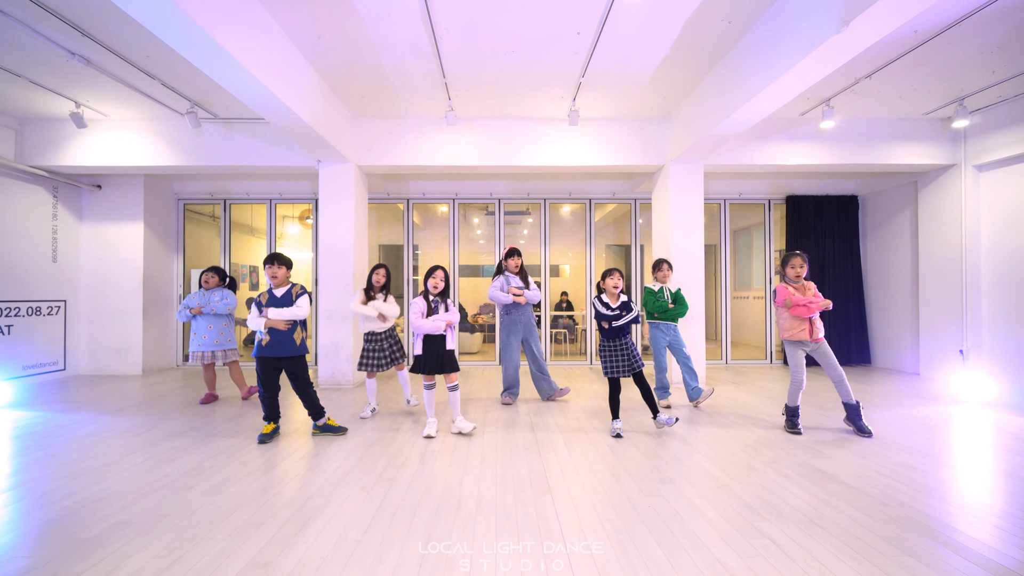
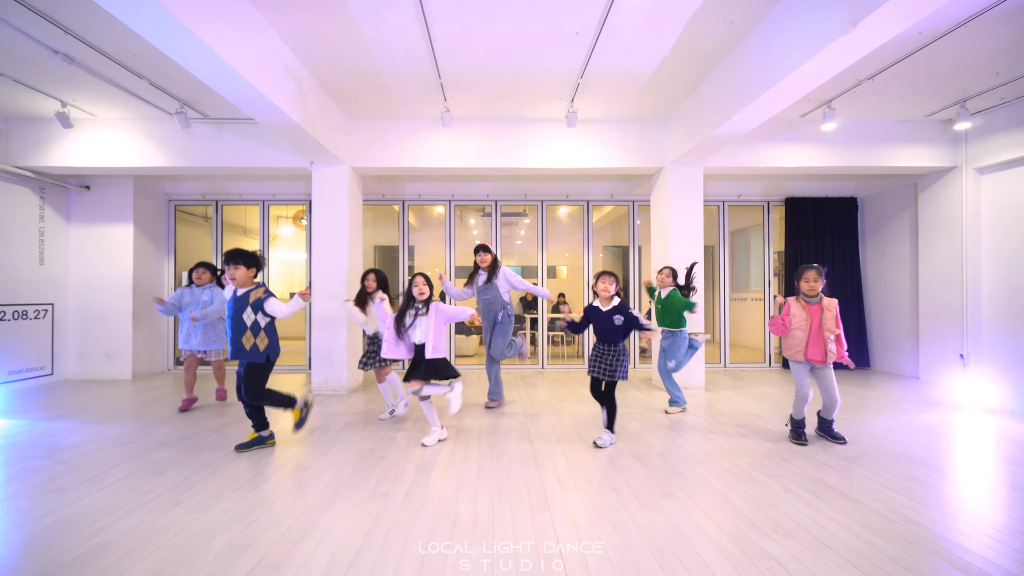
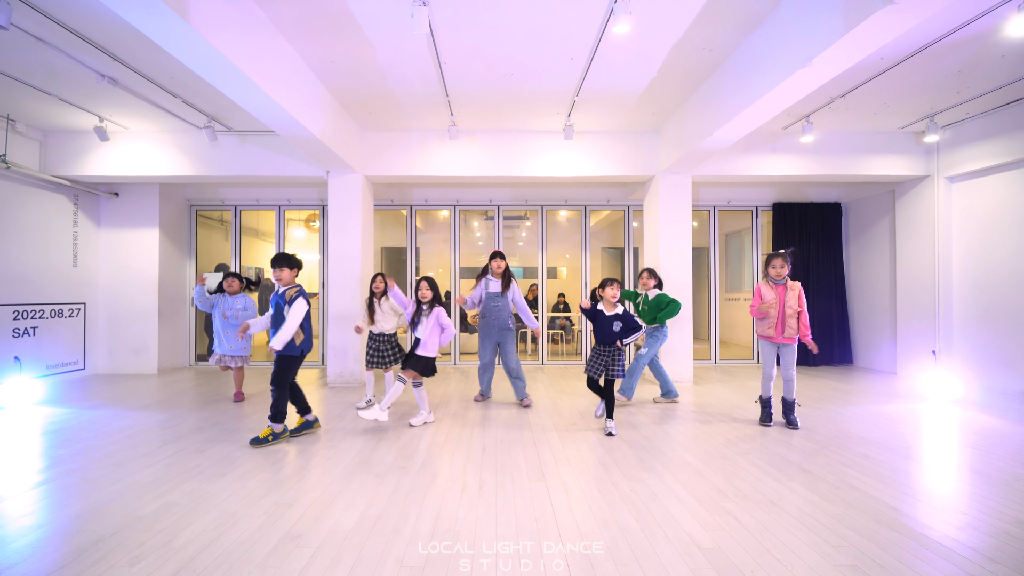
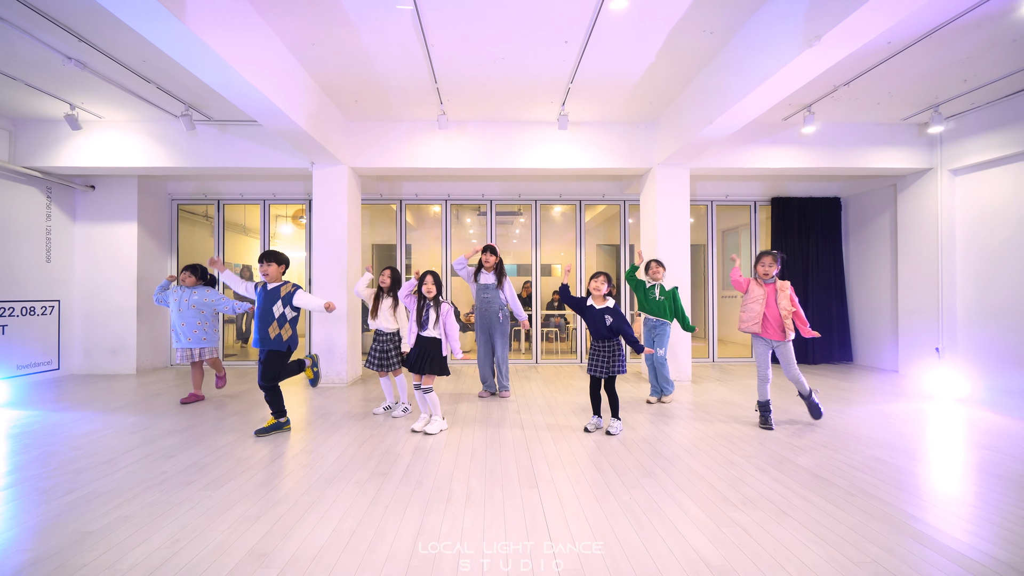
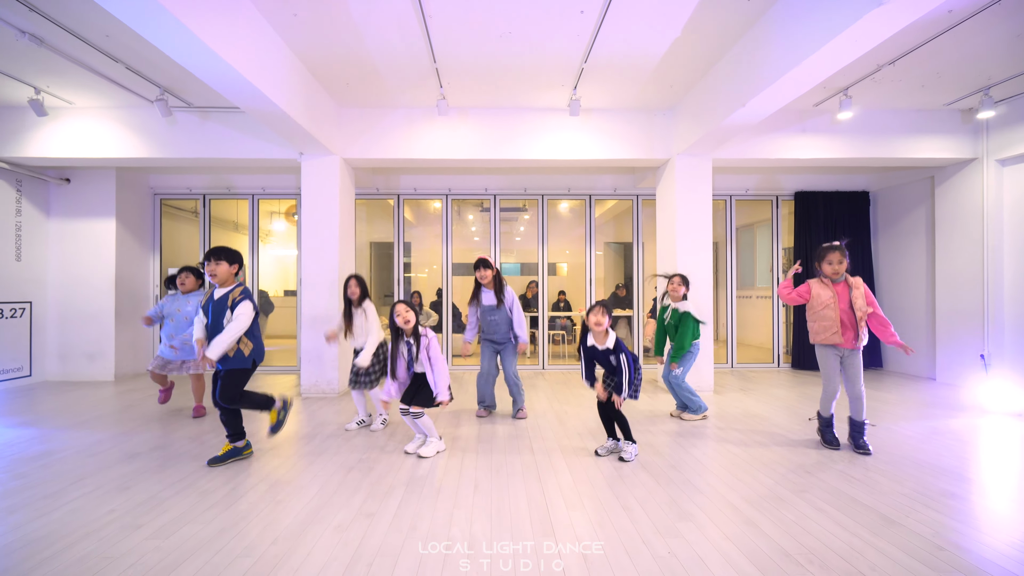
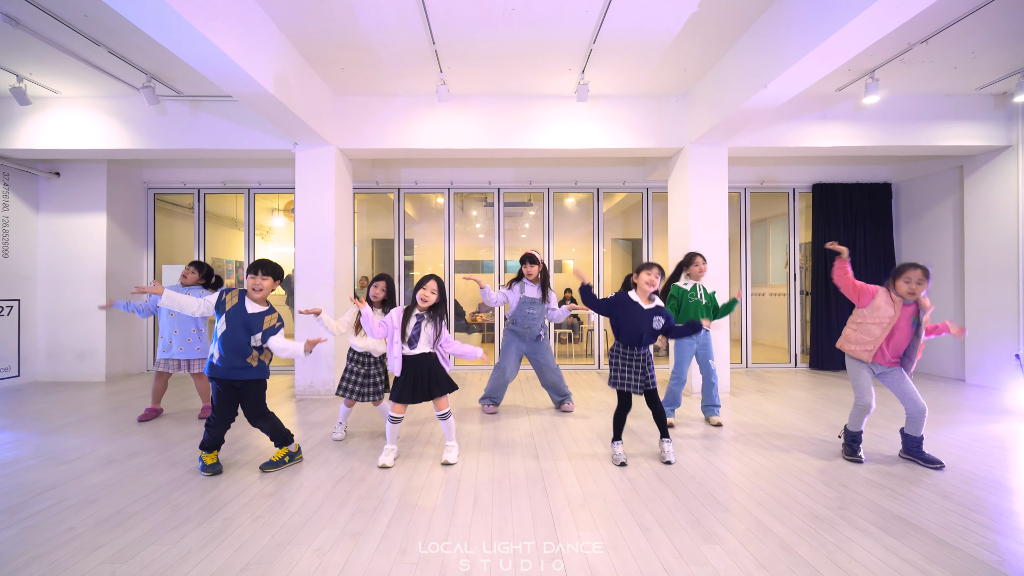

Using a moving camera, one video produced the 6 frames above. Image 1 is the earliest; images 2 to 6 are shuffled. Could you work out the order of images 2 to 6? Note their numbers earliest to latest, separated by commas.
6, 4, 5, 2, 3
